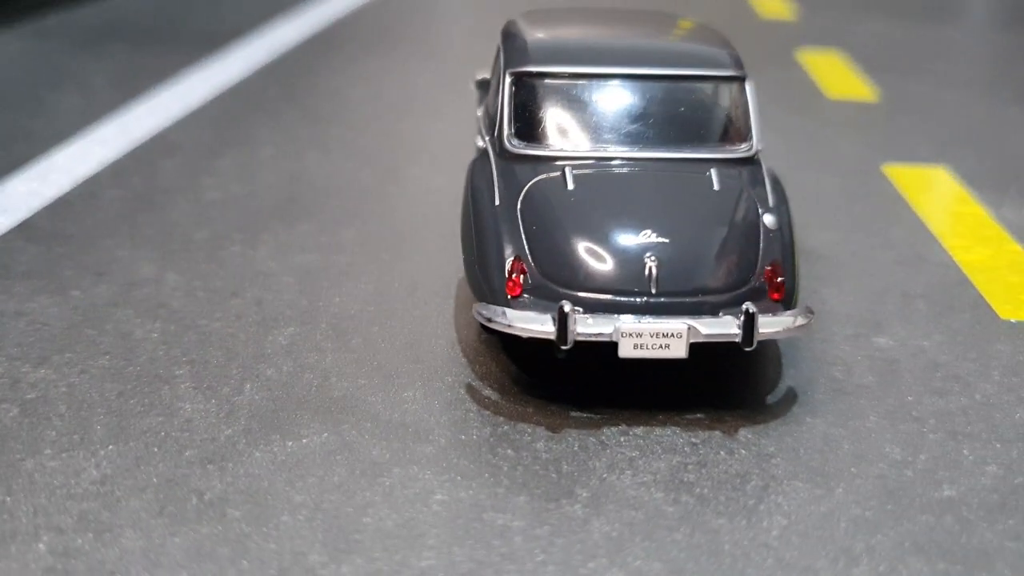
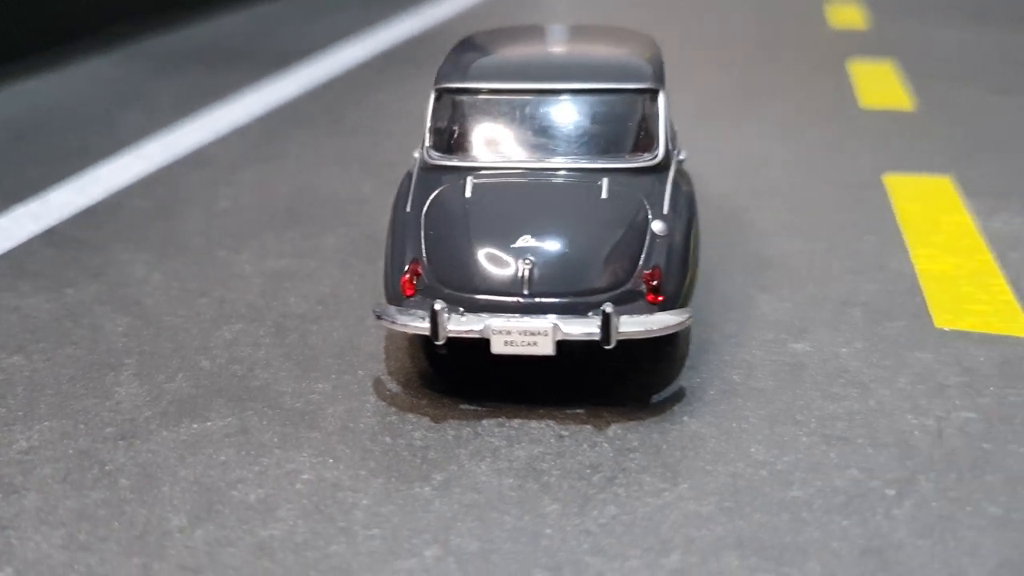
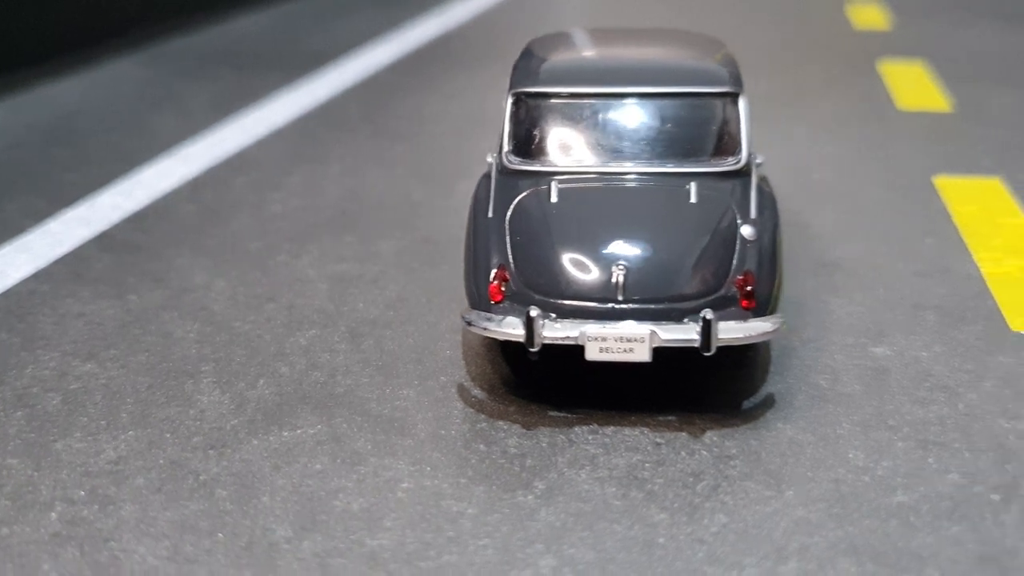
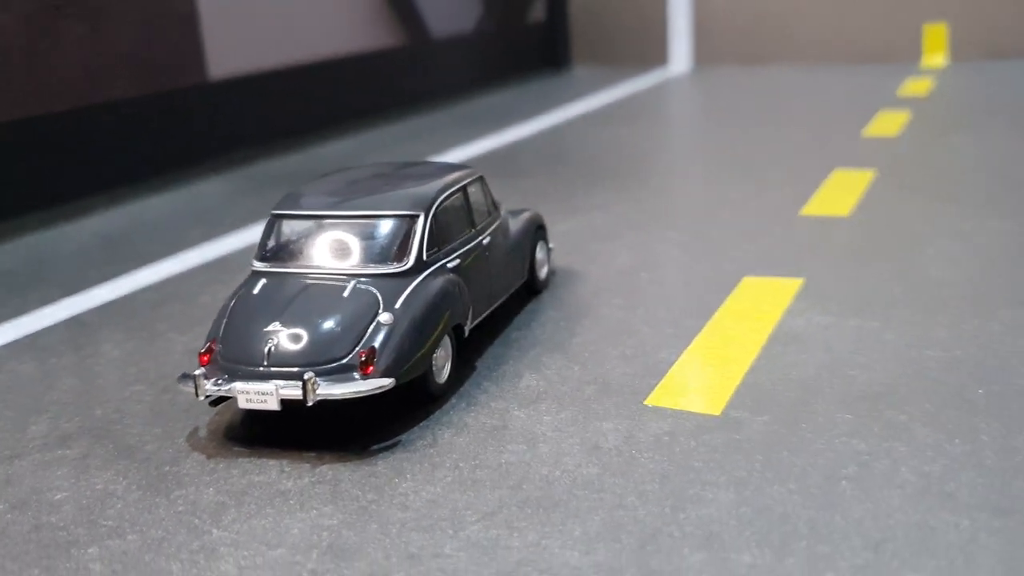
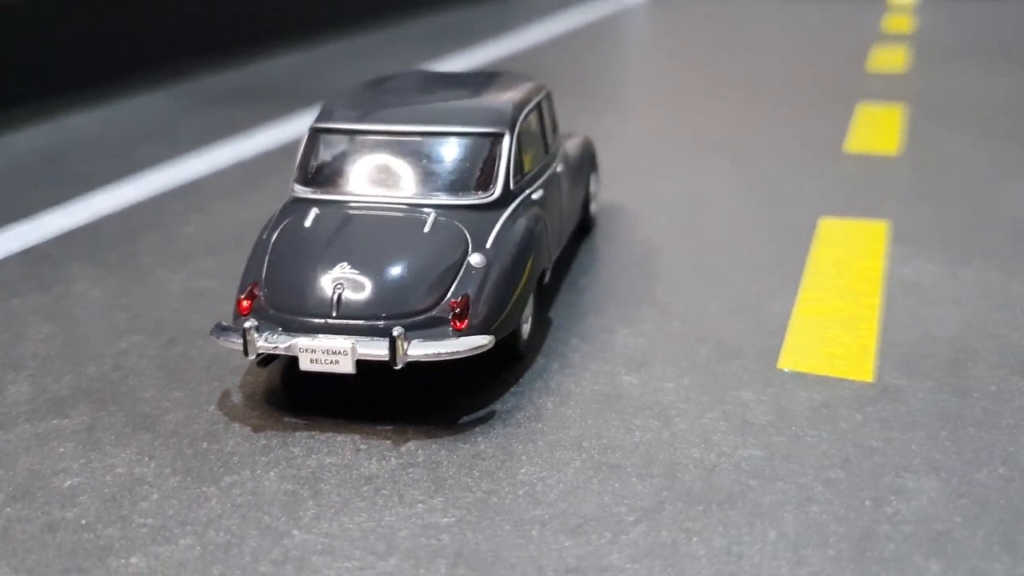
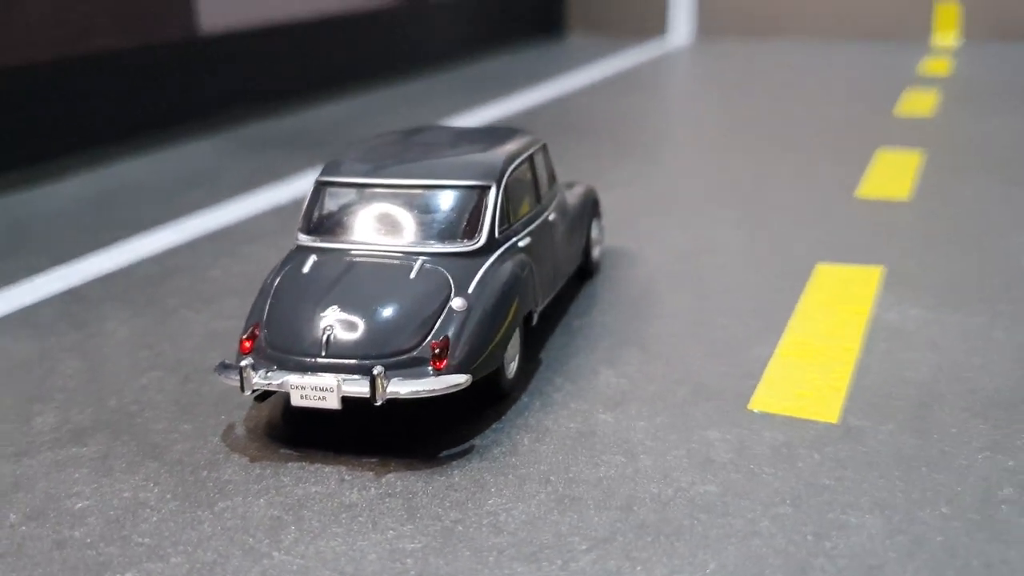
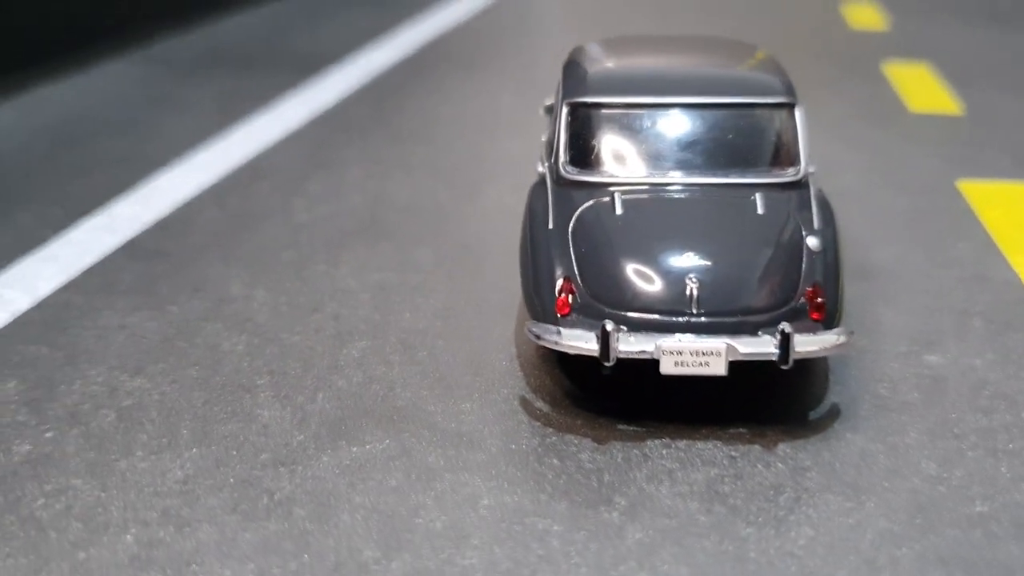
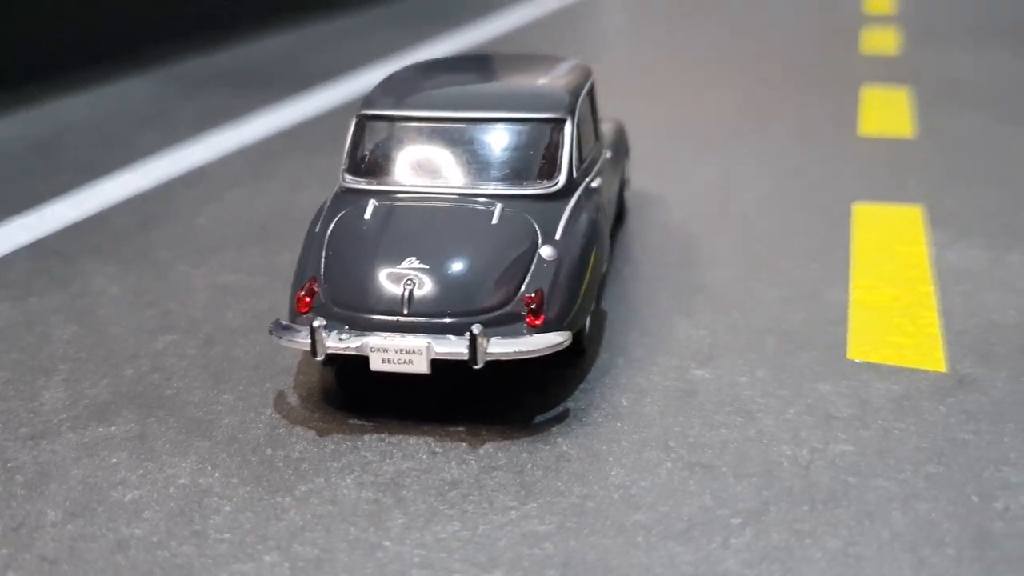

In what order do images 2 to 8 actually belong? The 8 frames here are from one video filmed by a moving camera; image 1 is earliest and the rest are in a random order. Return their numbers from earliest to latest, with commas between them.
7, 3, 2, 8, 5, 6, 4
